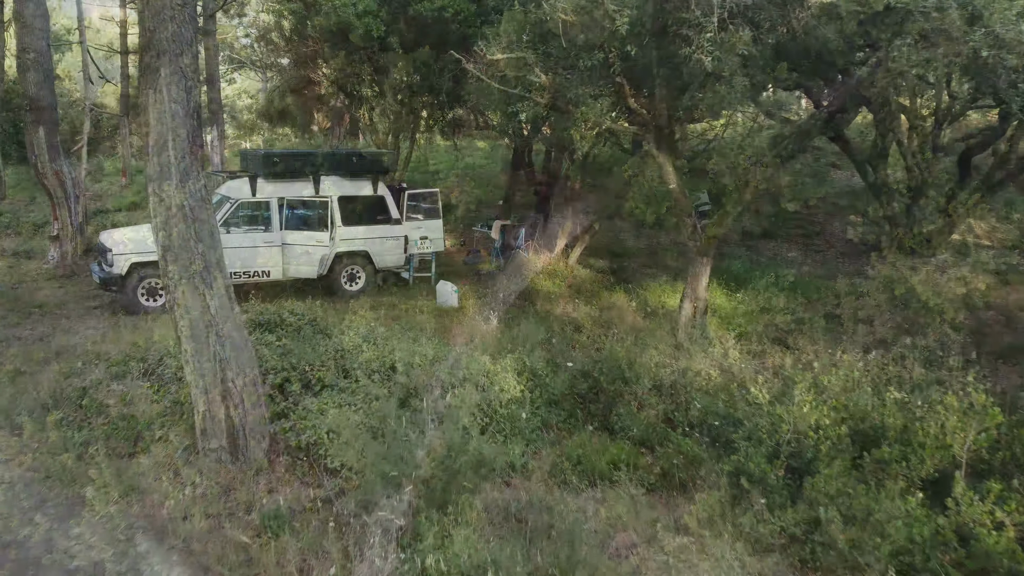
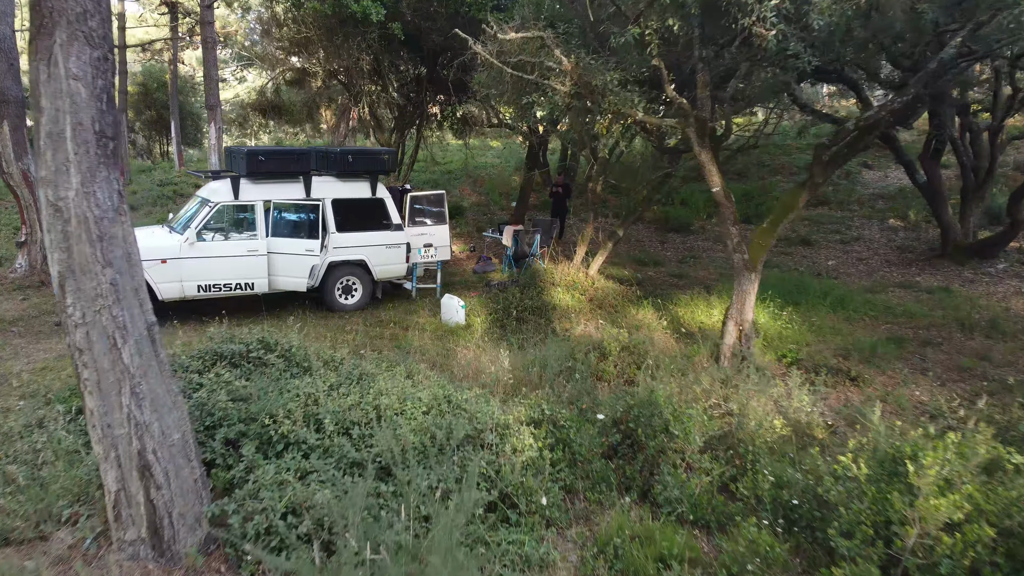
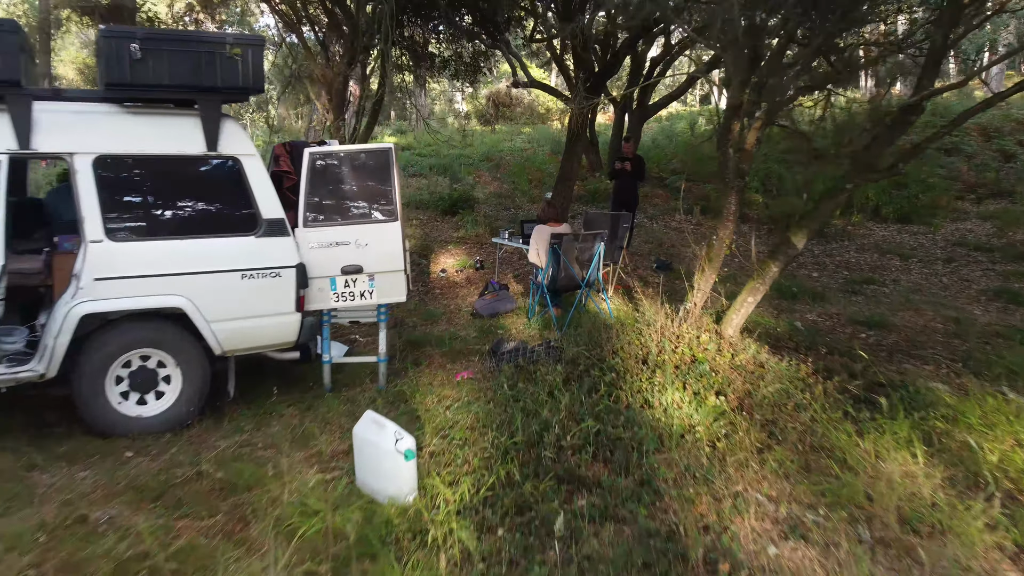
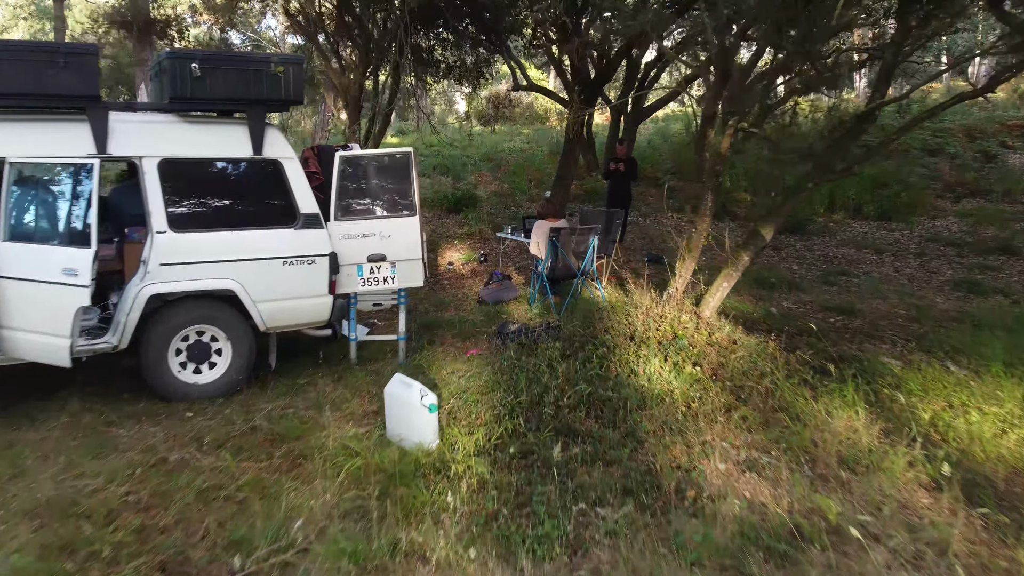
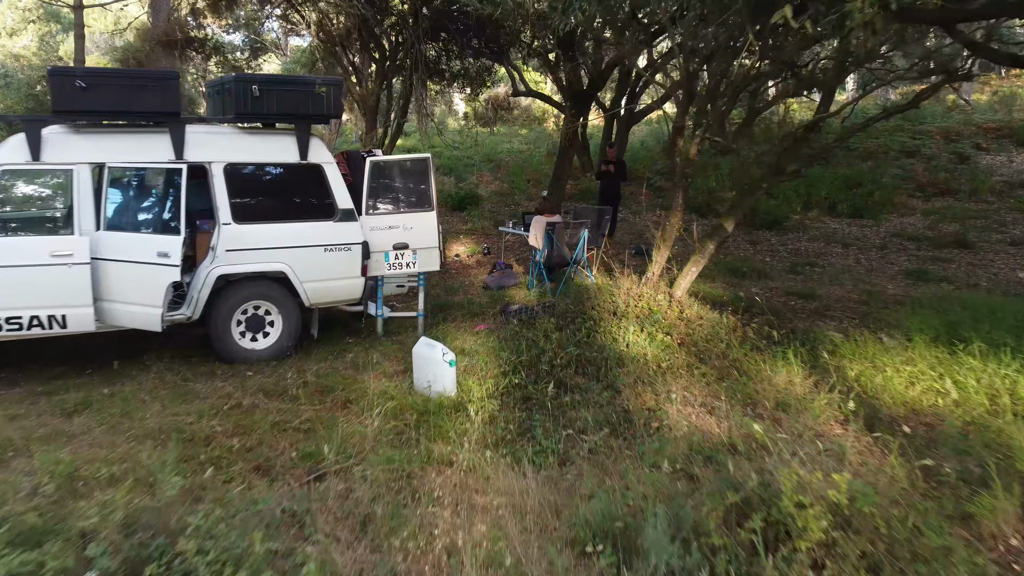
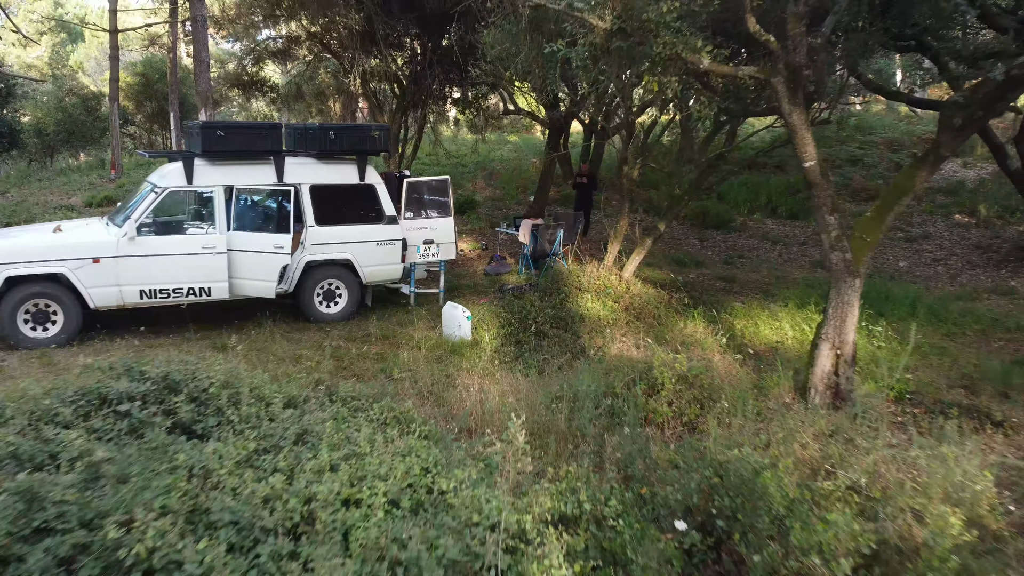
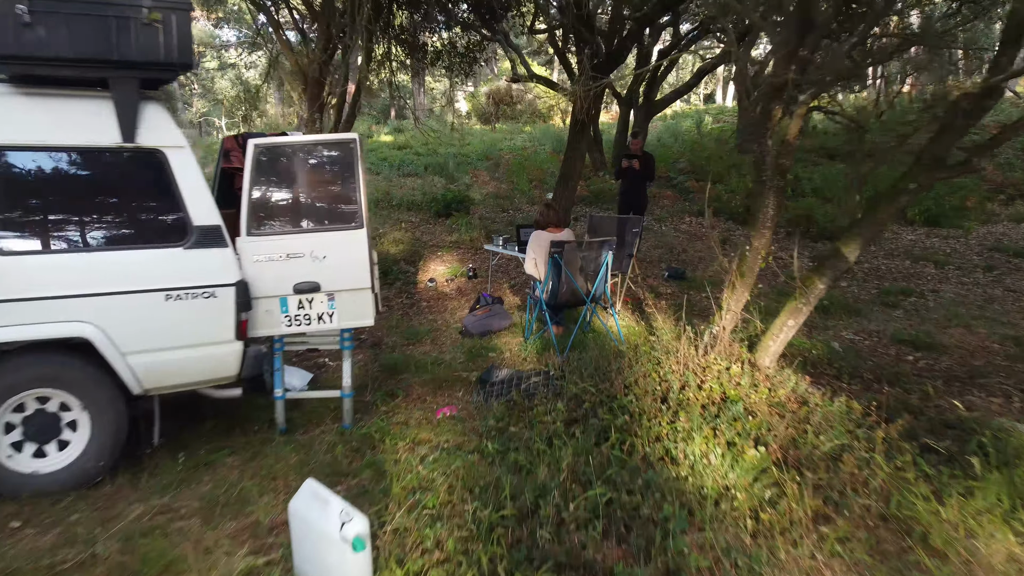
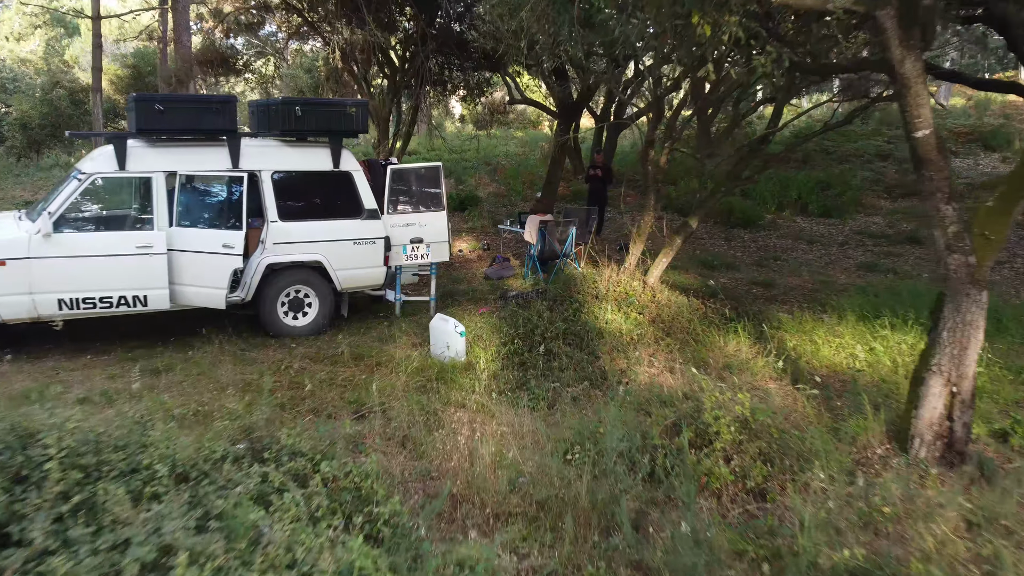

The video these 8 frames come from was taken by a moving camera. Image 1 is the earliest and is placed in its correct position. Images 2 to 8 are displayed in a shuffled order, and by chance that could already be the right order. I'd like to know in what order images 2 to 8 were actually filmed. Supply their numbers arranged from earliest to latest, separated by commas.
2, 6, 8, 5, 4, 3, 7
